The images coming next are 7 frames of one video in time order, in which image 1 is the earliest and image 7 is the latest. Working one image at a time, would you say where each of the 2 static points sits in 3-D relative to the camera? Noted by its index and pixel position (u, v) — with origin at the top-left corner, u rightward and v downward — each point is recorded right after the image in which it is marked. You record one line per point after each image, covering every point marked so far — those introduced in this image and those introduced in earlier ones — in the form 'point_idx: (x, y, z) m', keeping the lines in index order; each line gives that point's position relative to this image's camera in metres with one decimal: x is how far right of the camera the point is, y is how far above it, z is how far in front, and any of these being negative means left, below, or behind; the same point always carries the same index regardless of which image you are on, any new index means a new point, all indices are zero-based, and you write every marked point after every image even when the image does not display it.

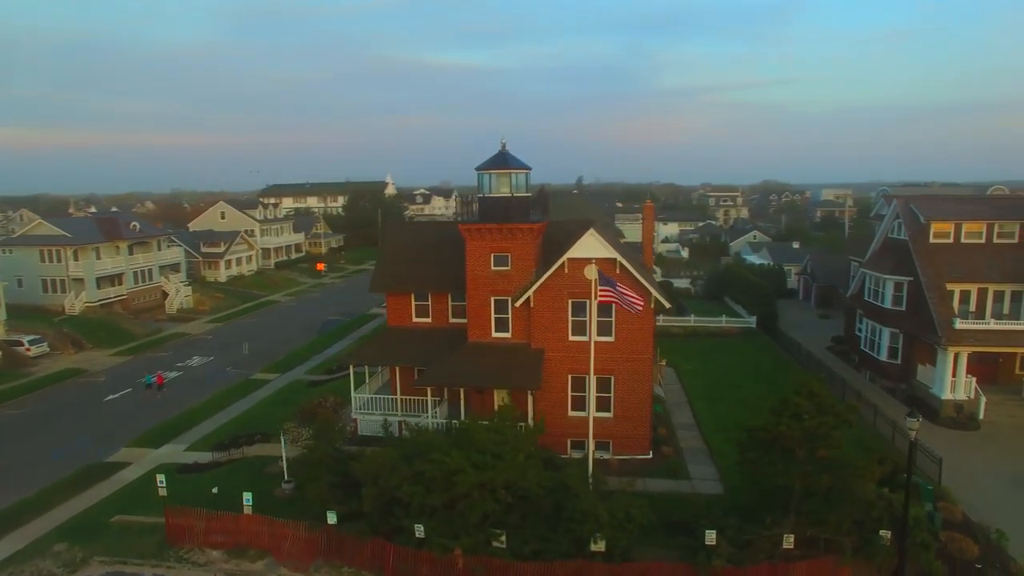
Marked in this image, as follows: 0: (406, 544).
0: (-2.9, -6.8, +16.1) m
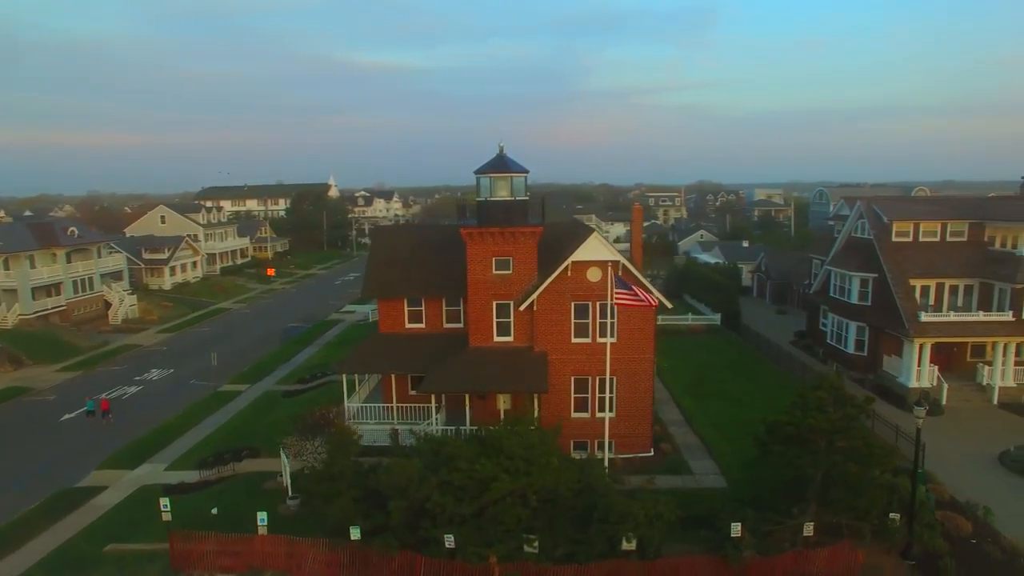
0: (-2.0, -7.0, +15.8) m
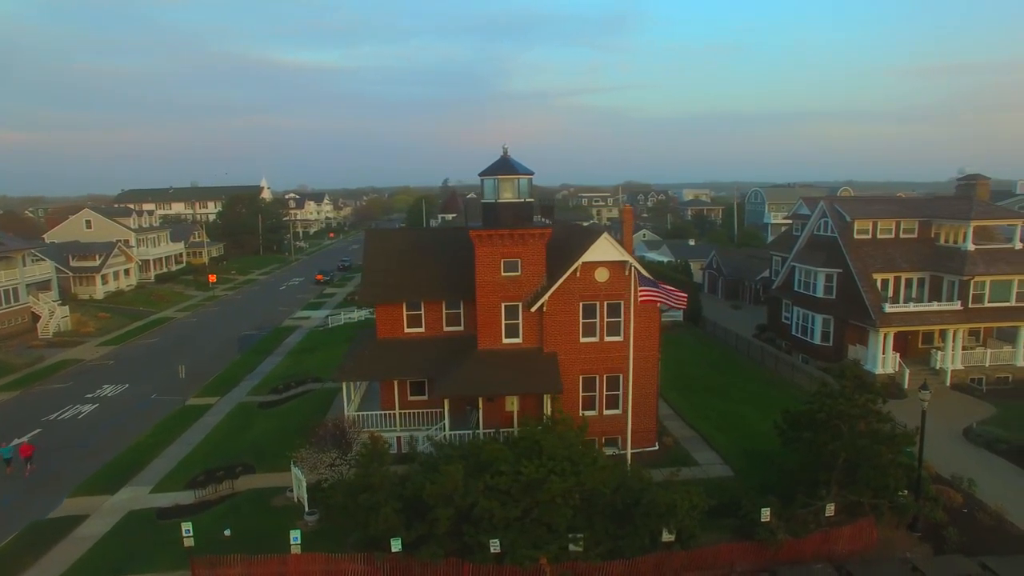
0: (-0.7, -7.1, +15.7) m
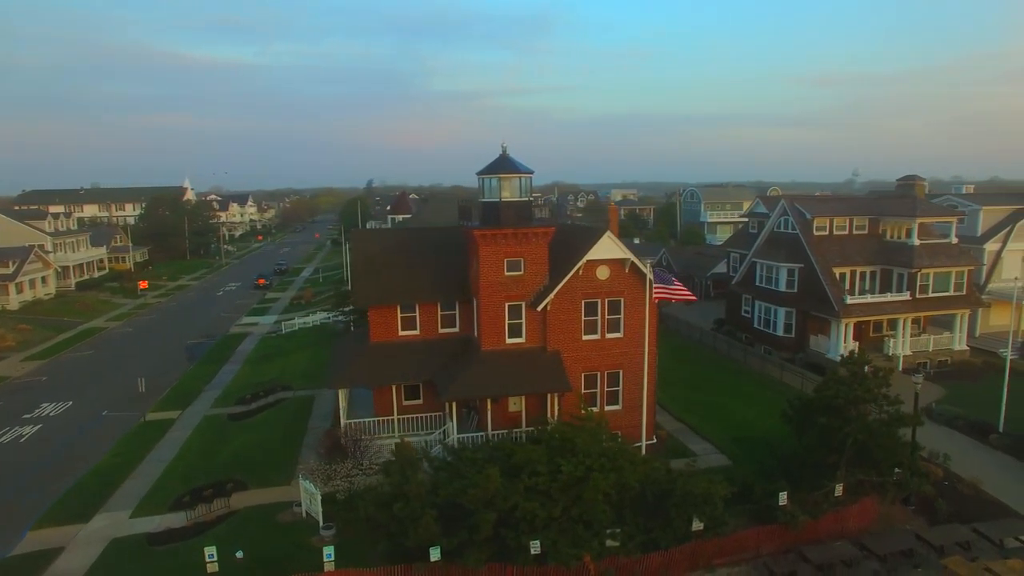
0: (+0.4, -7.1, +15.5) m
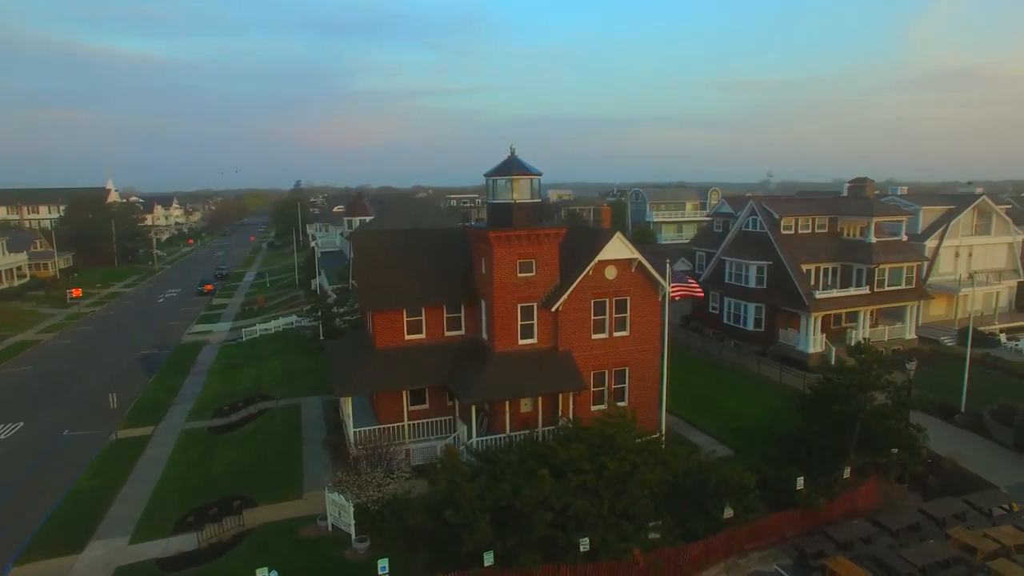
0: (+1.7, -7.1, +15.7) m
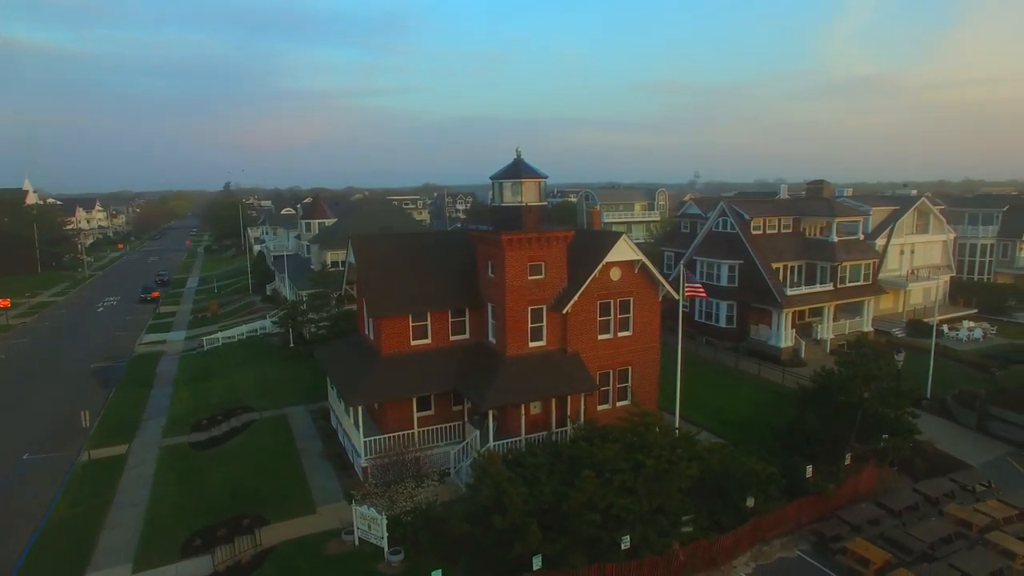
0: (+2.9, -7.1, +15.9) m
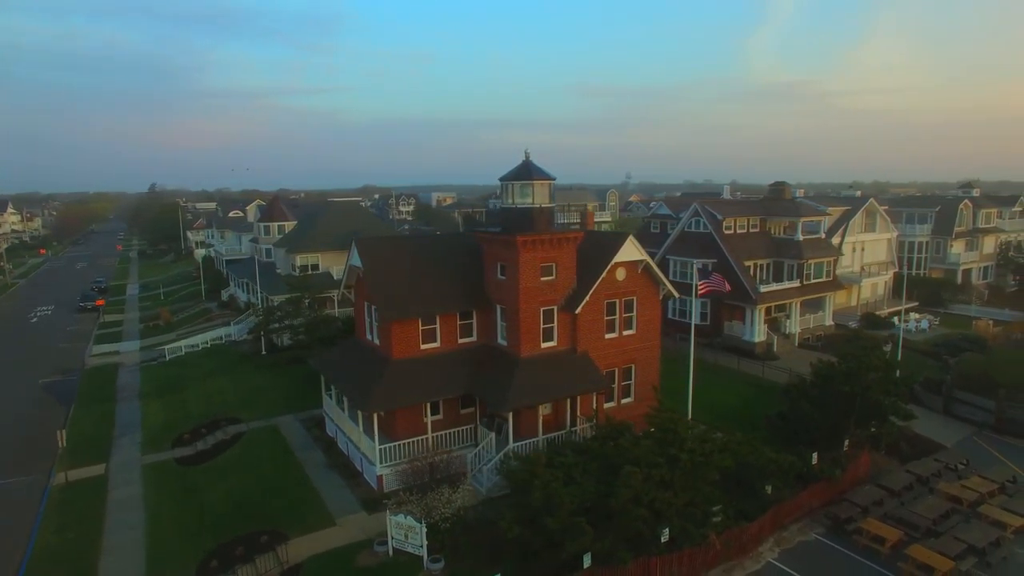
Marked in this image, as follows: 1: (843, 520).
0: (+4.1, -7.1, +16.3) m
1: (+10.5, -7.4, +19.2) m
